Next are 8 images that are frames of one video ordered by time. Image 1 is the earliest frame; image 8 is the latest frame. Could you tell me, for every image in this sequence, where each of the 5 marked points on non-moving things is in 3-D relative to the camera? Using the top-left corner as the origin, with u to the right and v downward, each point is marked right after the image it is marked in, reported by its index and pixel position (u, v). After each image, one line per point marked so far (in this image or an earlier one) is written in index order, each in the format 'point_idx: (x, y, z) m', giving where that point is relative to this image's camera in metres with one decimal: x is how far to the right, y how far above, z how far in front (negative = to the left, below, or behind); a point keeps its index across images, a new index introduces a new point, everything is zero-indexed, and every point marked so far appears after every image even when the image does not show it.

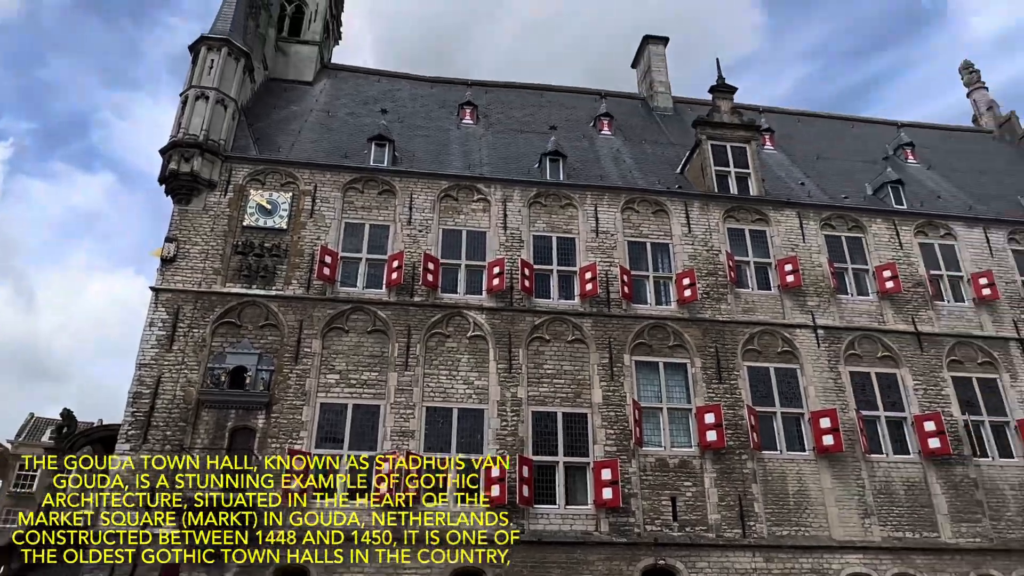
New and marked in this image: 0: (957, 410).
0: (+10.6, -2.9, +16.2) m
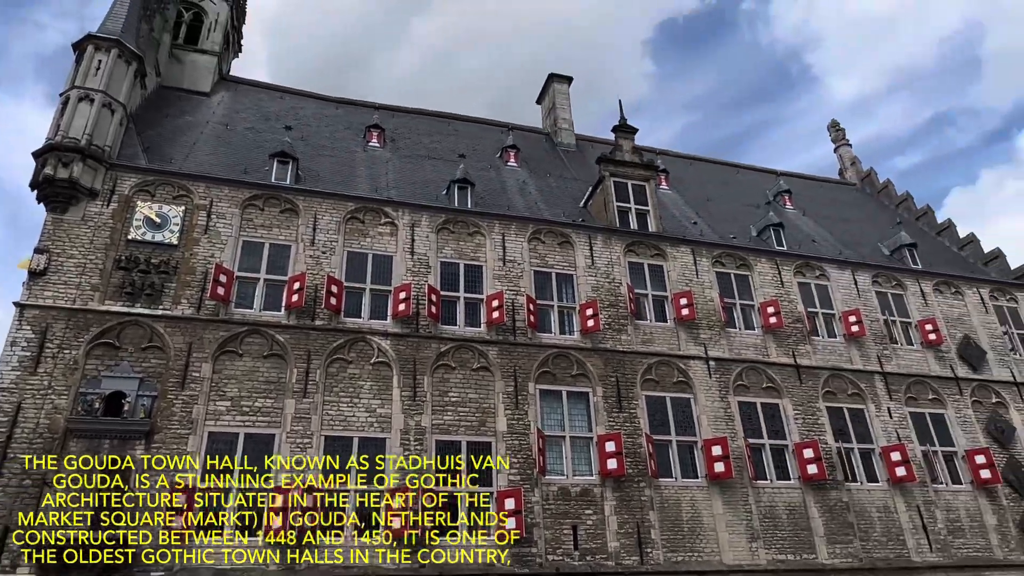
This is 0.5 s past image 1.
0: (+8.2, -3.8, +17.5) m
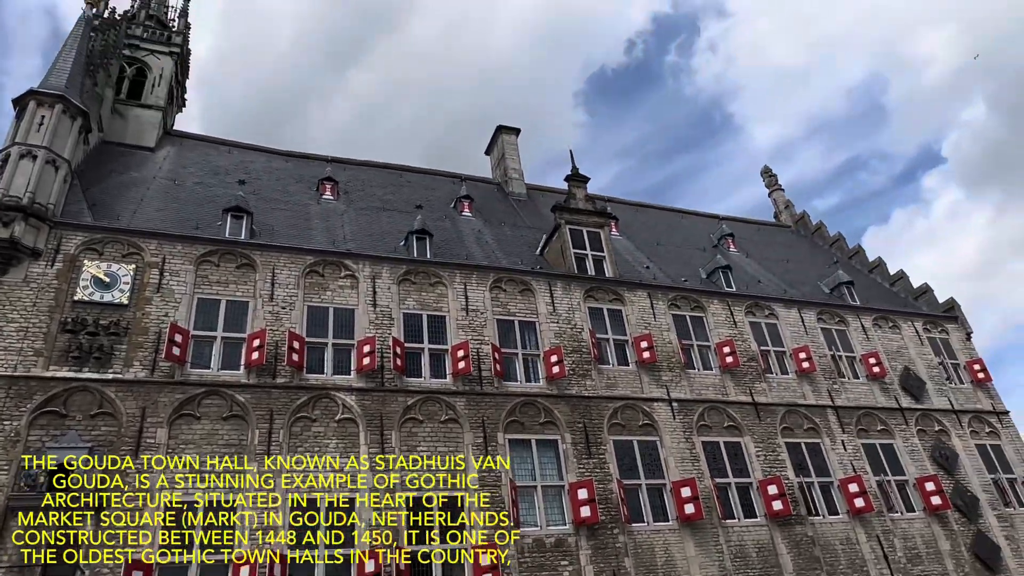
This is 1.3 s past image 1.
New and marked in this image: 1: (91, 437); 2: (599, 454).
0: (+7.3, -4.9, +17.9) m
1: (-7.9, -2.8, +12.8) m
2: (+2.1, -3.9, +16.2) m
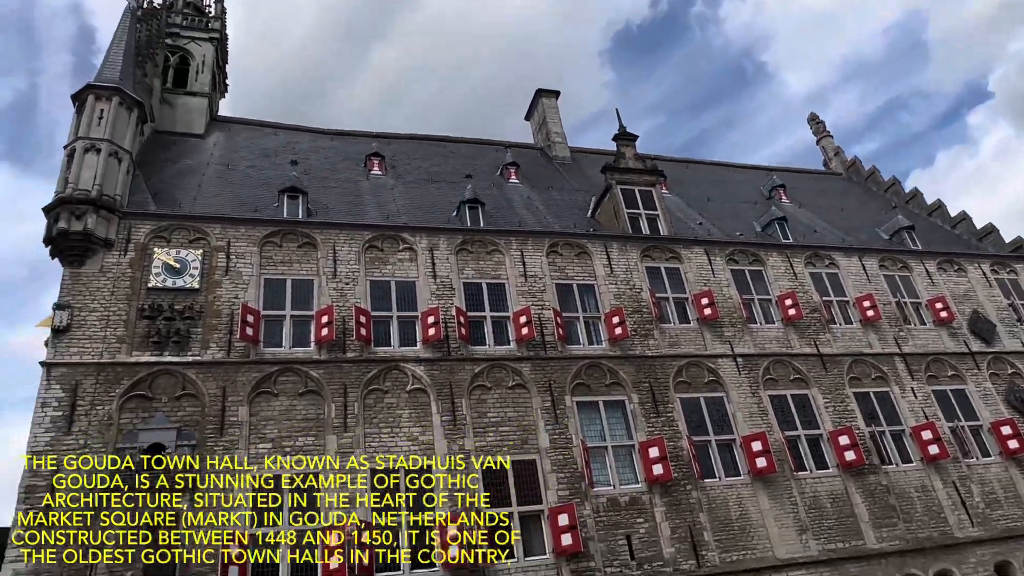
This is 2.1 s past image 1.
0: (+9.1, -3.5, +17.6) m
1: (-6.5, -2.5, +13.3) m
2: (+3.7, -2.9, +16.2) m
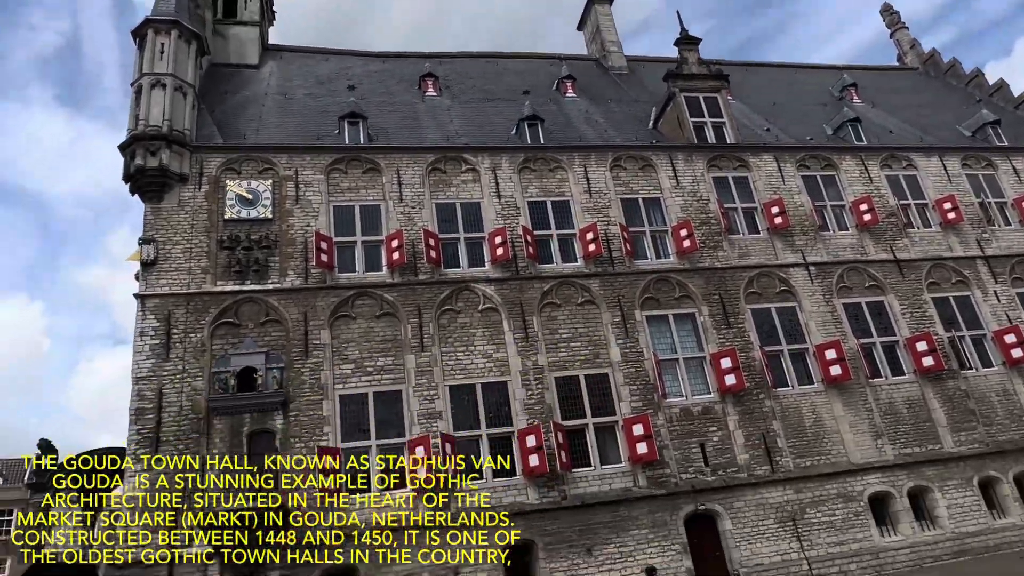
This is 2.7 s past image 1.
0: (+10.8, -1.0, +17.2) m
1: (-5.0, -1.1, +13.9) m
2: (+5.3, -0.8, +16.1) m
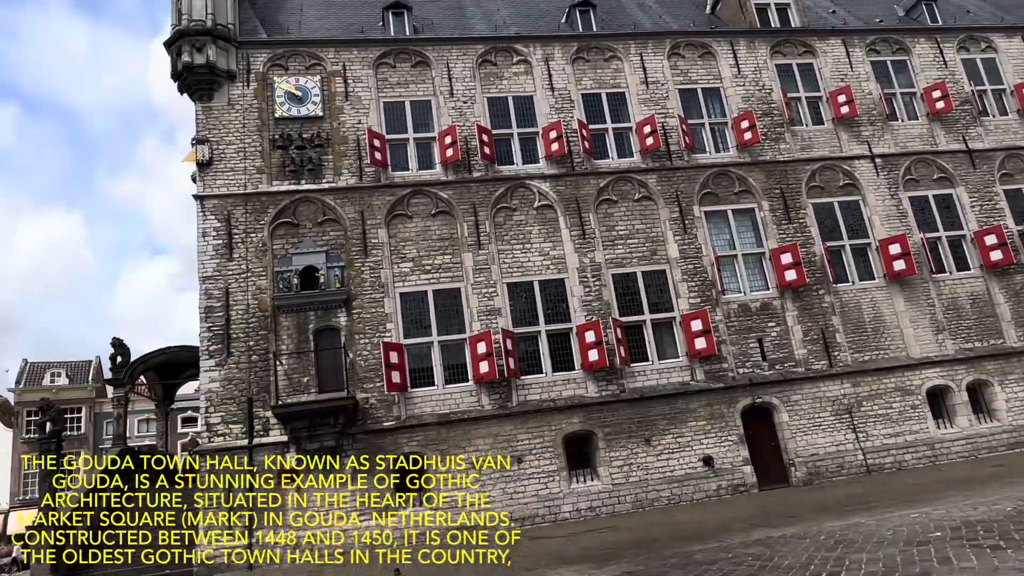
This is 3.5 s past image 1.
0: (+12.1, +1.6, +16.6) m
1: (-3.9, +1.0, +14.0) m
2: (+6.6, +1.6, +15.6) m
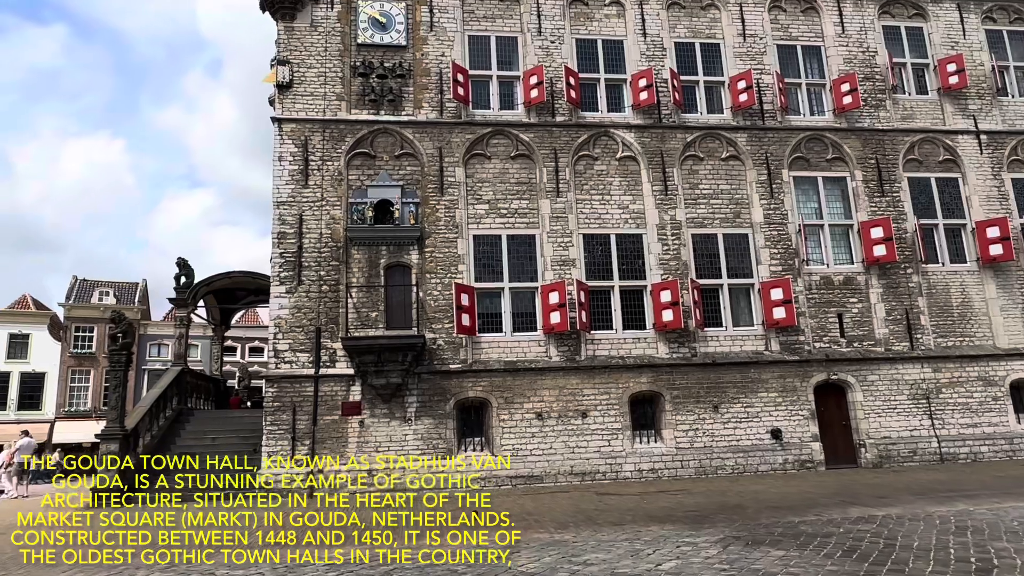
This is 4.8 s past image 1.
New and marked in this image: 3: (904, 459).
0: (+13.9, +1.7, +15.5) m
1: (-2.2, +2.2, +13.6) m
2: (+8.3, +2.1, +14.8) m
3: (+7.7, -3.4, +13.4) m
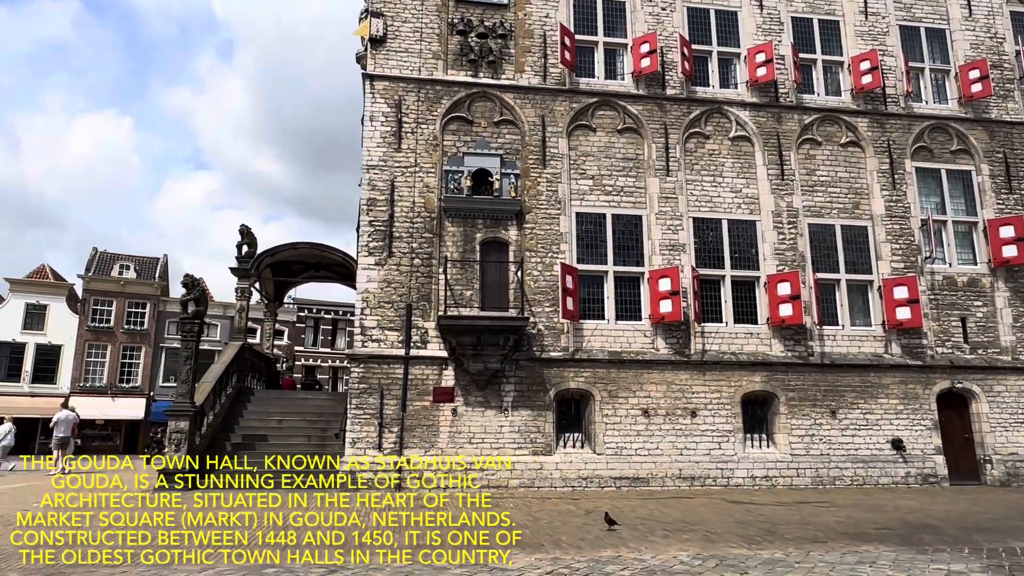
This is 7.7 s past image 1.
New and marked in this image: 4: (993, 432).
0: (+15.8, +1.3, +14.4) m
1: (-0.2, +2.6, +12.4) m
2: (+10.2, +2.0, +13.7) m
3: (+9.4, -3.5, +12.3) m
4: (+8.8, -2.6, +12.5) m
